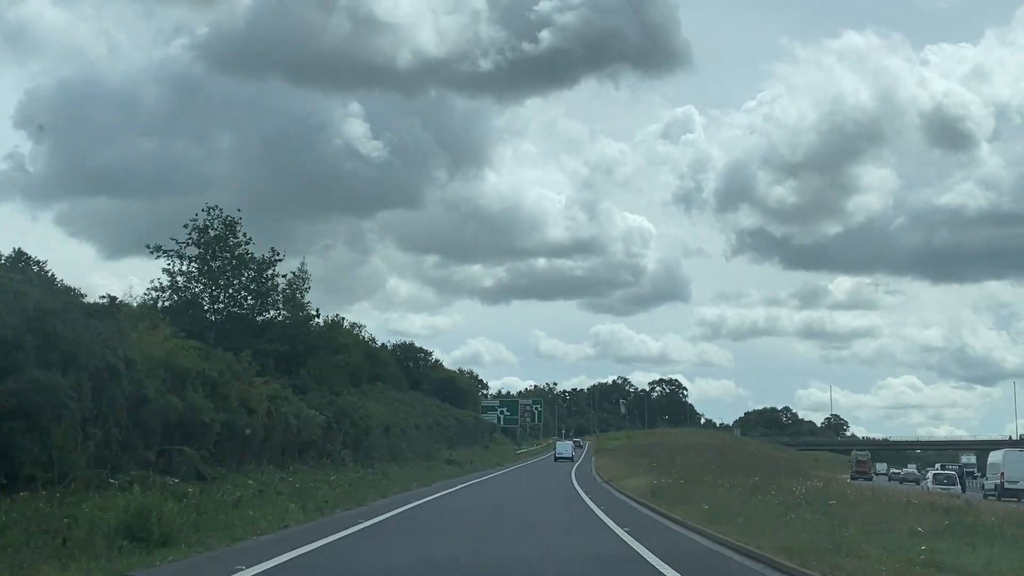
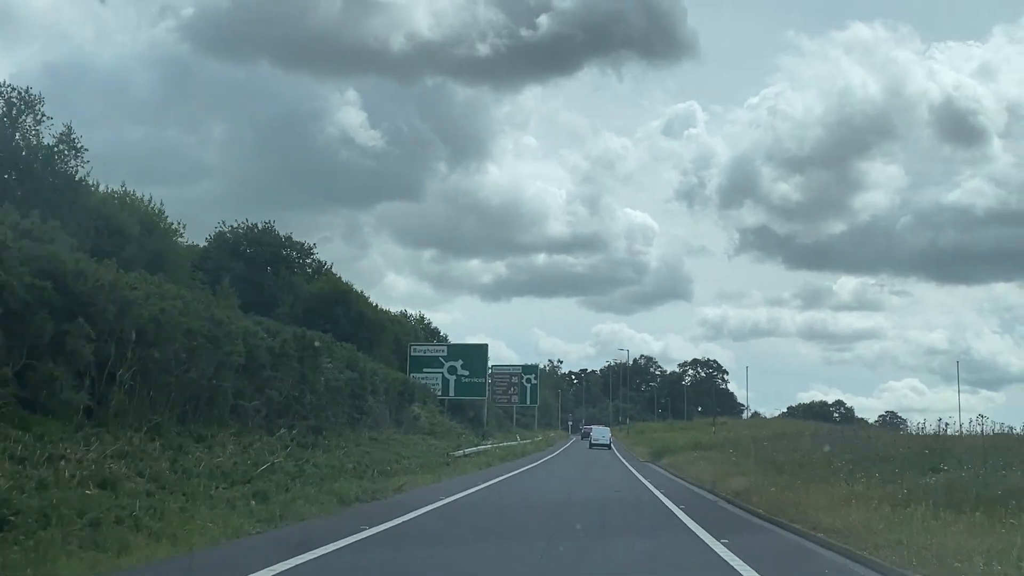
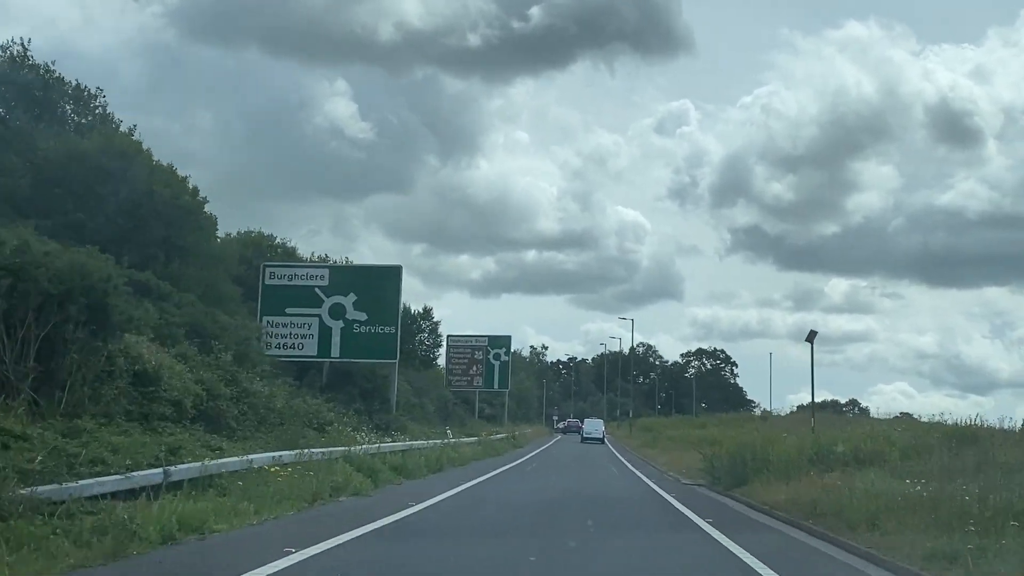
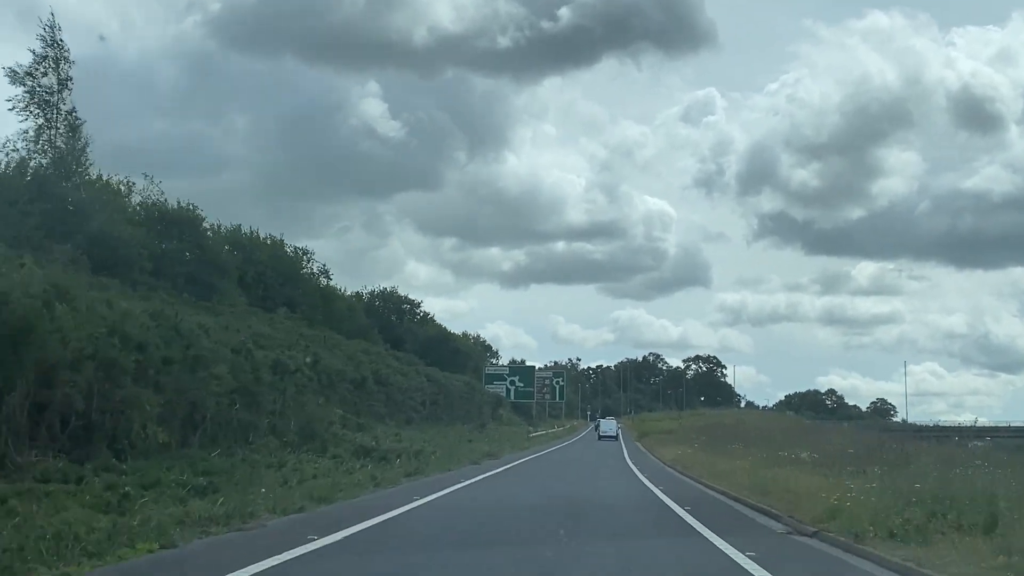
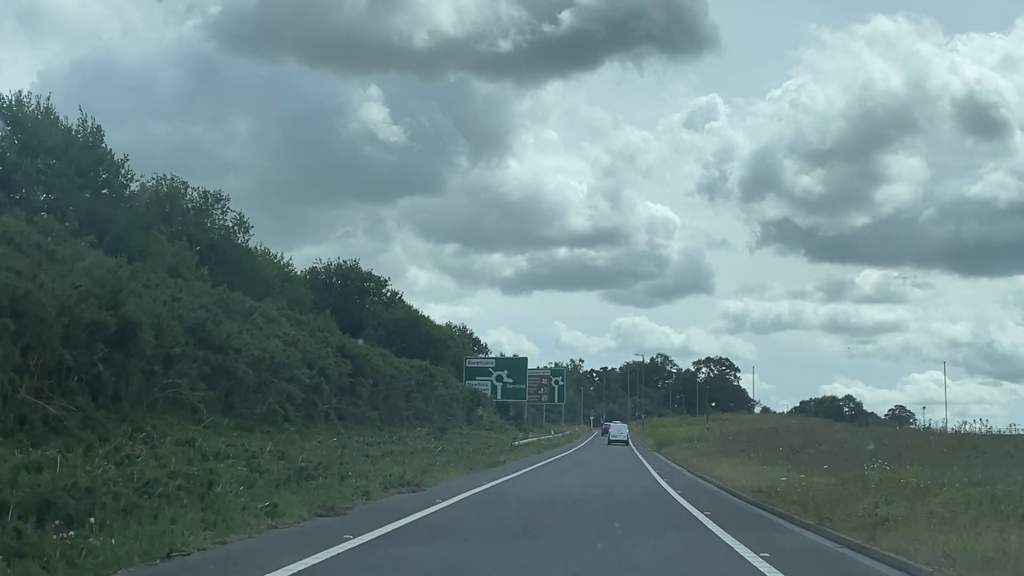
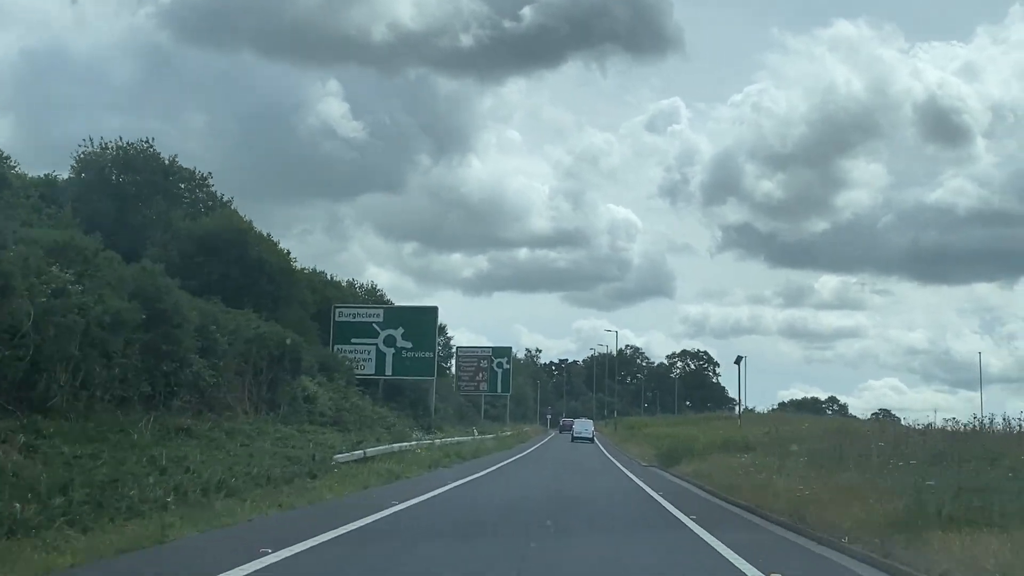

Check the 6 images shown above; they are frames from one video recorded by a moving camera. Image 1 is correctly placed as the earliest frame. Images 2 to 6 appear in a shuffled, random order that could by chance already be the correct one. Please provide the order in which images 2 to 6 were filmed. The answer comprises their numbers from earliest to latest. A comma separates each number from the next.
4, 5, 2, 6, 3
